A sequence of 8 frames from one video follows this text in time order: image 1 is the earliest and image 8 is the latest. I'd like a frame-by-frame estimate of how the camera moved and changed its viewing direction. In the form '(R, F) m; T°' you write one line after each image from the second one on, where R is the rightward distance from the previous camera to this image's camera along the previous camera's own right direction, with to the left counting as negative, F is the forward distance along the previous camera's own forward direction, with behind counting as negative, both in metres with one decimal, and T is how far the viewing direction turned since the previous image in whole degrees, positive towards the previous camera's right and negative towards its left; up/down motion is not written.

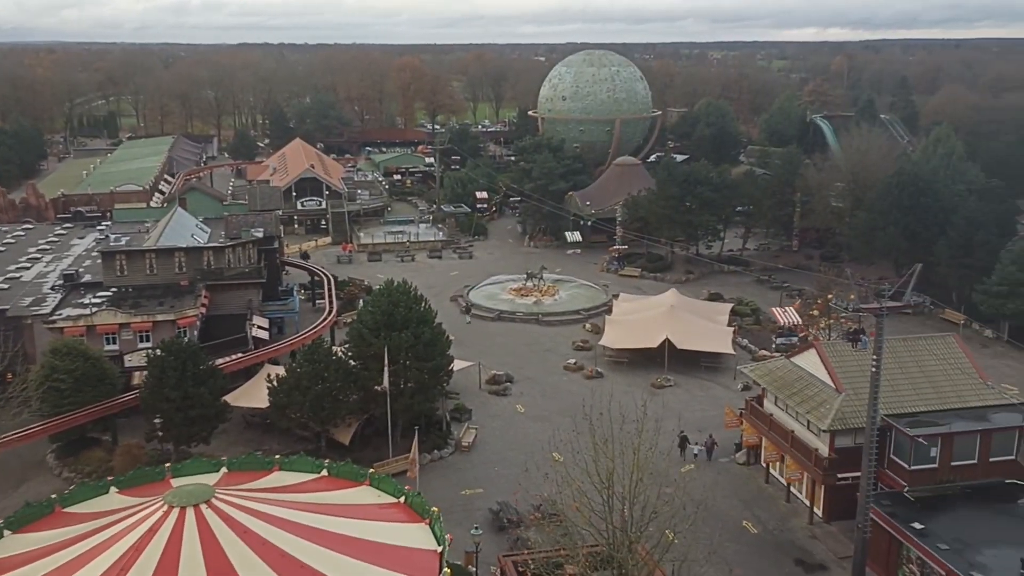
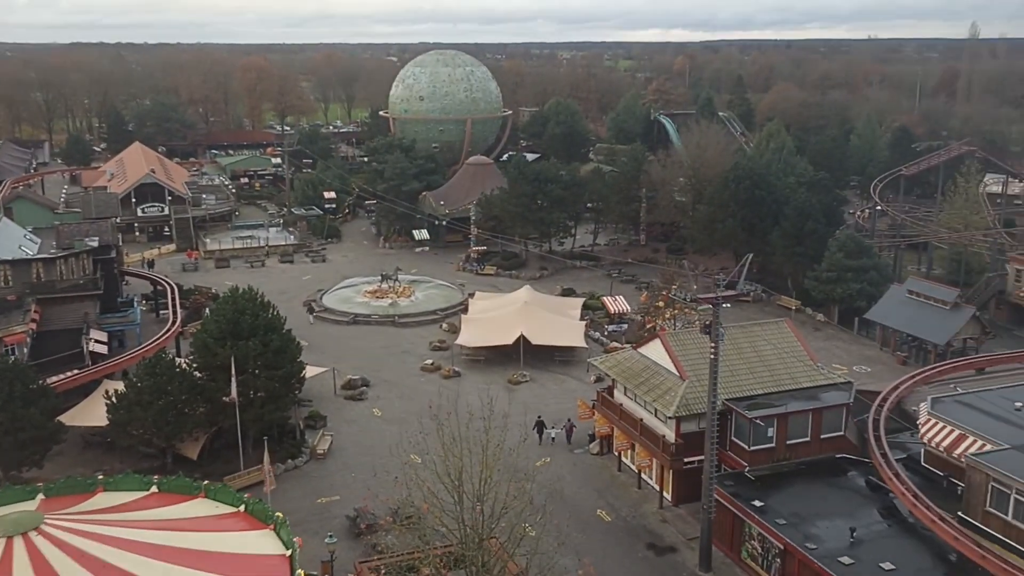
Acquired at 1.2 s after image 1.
(+0.6, 0.0) m; +8°
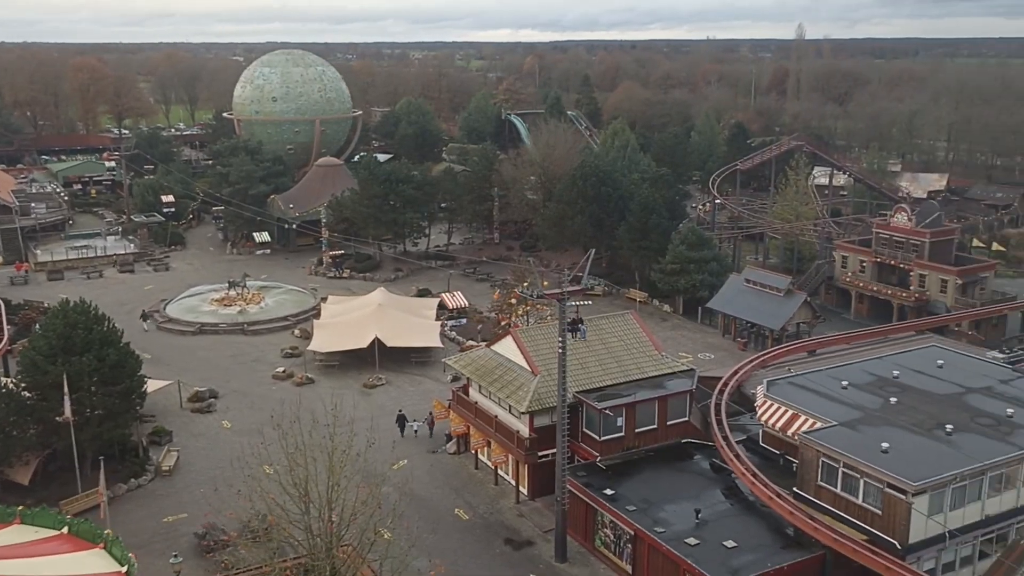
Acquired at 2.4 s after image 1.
(+0.6, 0.0) m; +8°
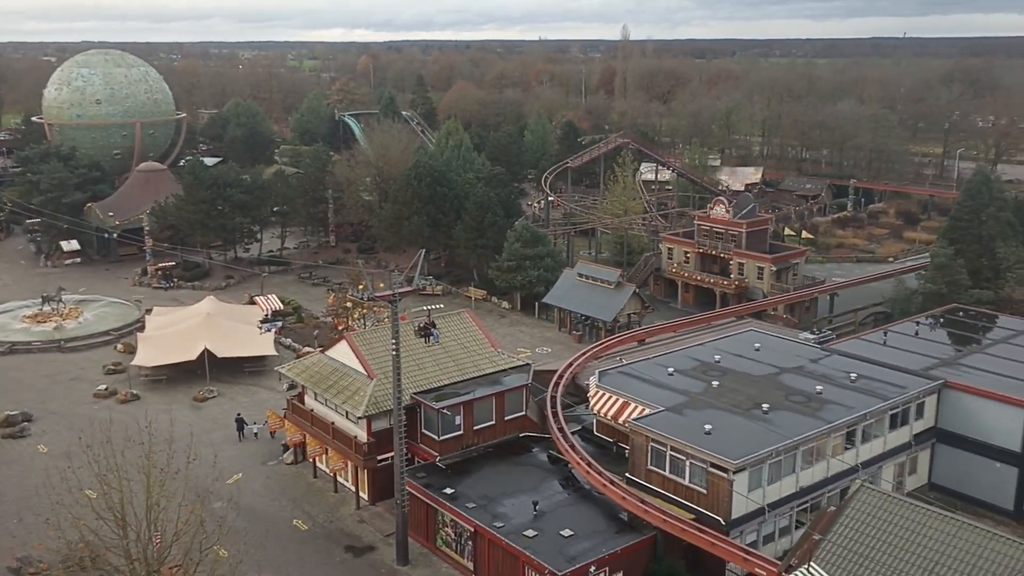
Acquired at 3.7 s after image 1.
(+0.7, 0.0) m; +9°
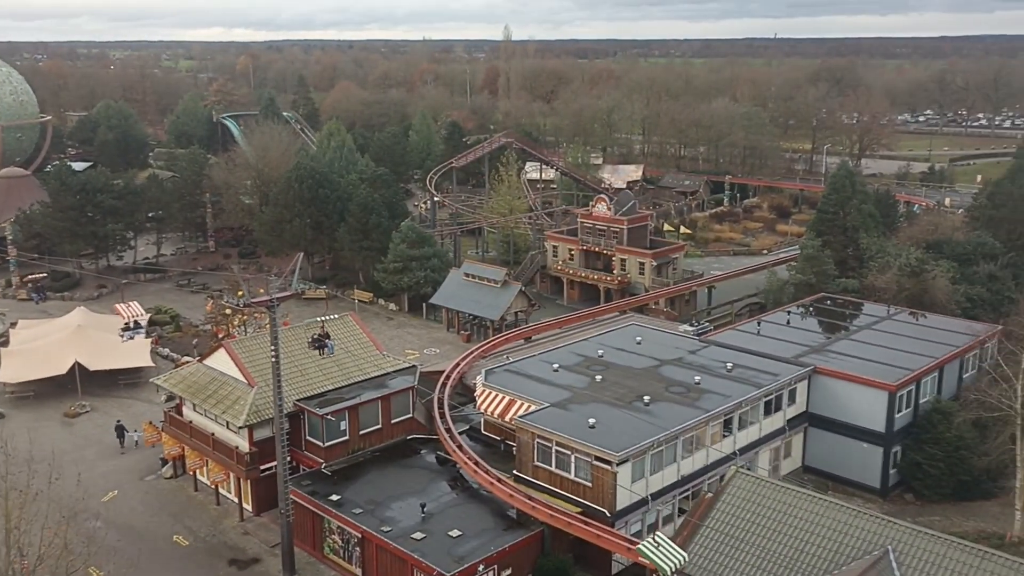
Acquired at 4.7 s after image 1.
(+0.5, 0.0) m; +6°
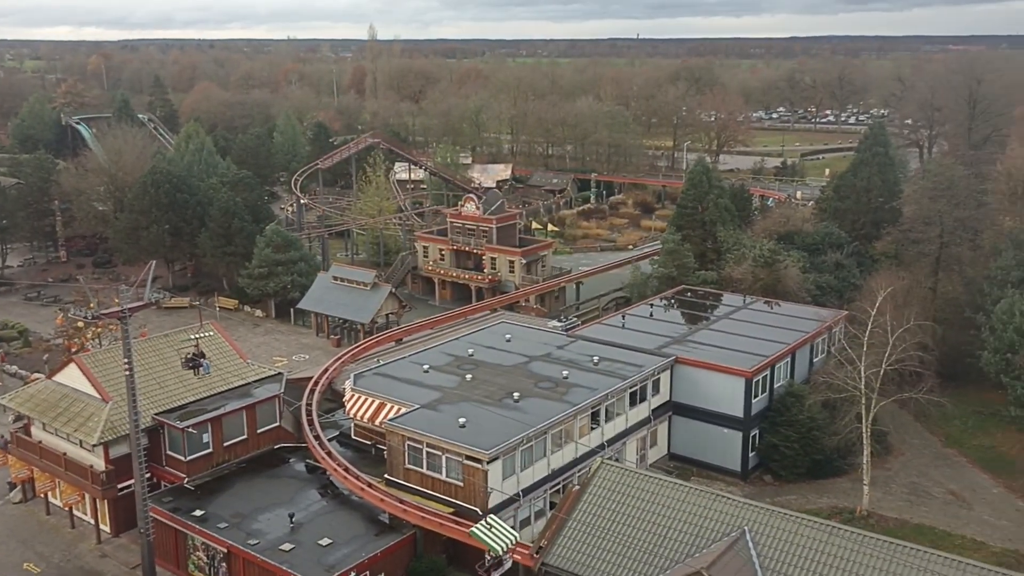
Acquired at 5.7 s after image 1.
(+0.6, 0.0) m; +7°
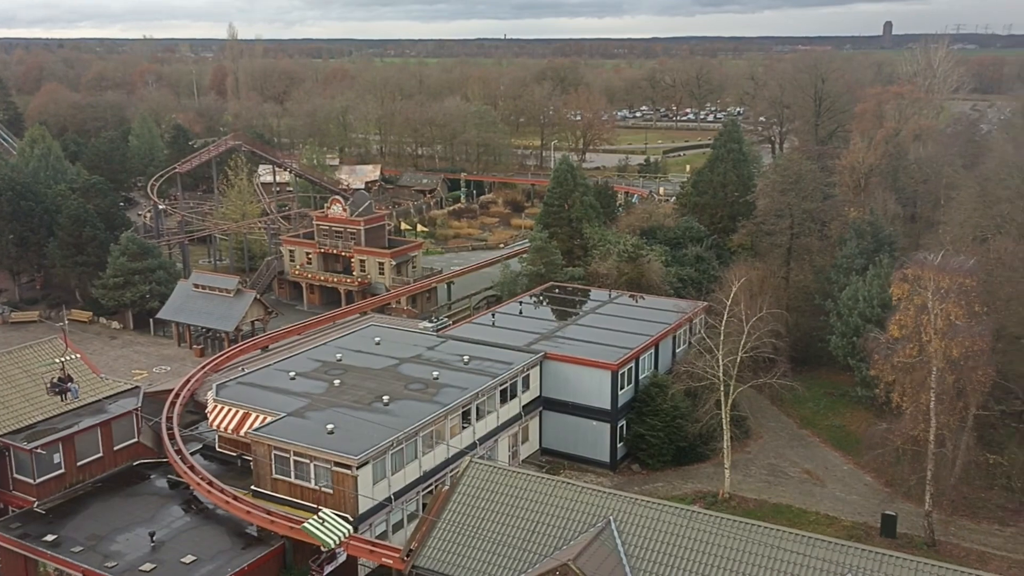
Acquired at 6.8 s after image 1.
(+0.5, 0.0) m; +7°
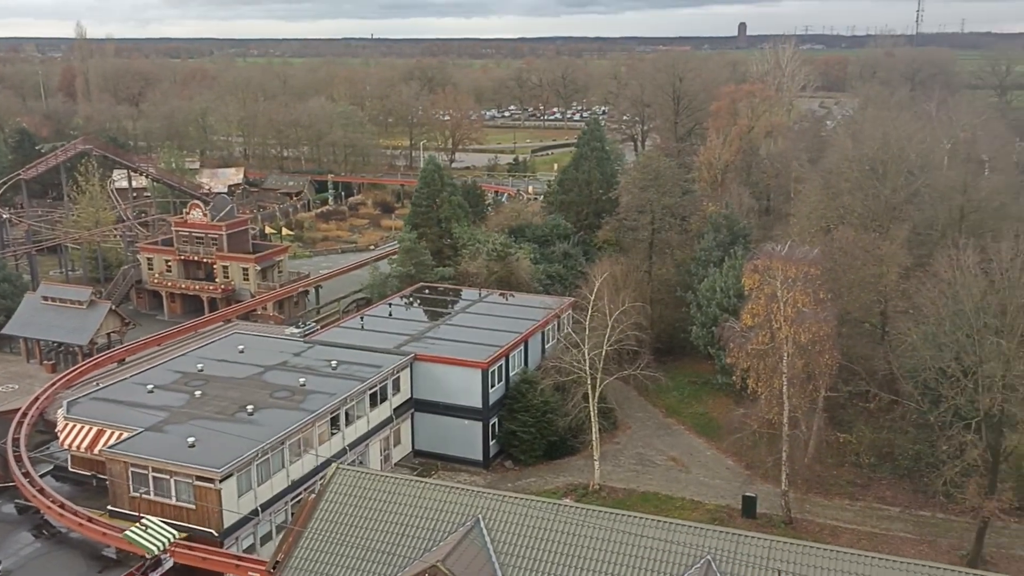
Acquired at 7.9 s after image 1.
(+0.5, 0.0) m; +7°
